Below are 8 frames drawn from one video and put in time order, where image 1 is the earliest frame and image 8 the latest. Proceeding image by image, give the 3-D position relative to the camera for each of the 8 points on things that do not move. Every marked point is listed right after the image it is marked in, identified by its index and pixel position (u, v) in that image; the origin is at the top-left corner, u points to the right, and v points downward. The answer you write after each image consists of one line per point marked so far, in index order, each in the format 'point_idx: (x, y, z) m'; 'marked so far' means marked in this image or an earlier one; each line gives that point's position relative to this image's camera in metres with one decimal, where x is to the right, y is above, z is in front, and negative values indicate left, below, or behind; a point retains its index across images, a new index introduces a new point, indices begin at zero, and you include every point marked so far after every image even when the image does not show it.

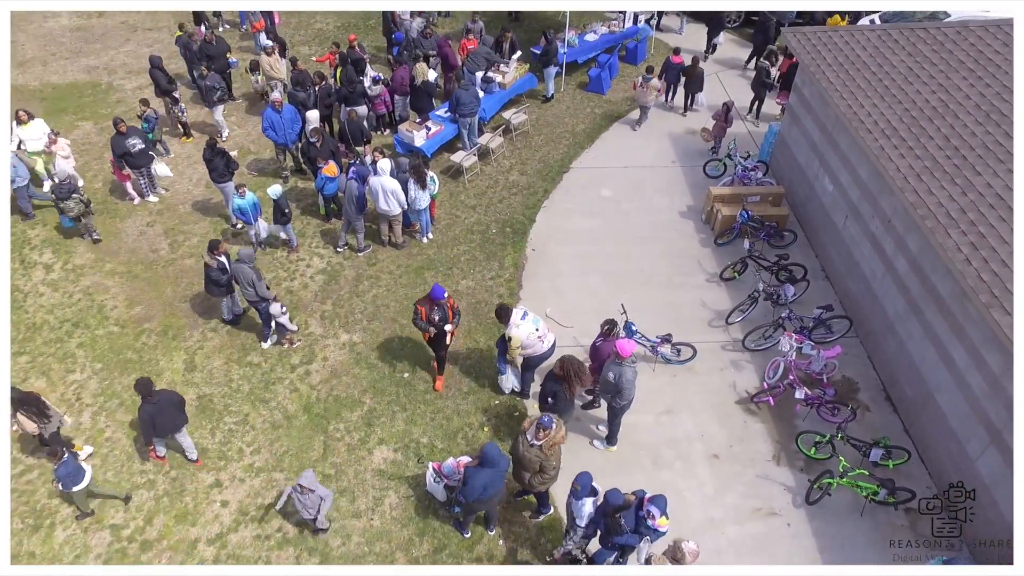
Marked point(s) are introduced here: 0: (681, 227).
0: (+2.3, +0.8, +10.5) m
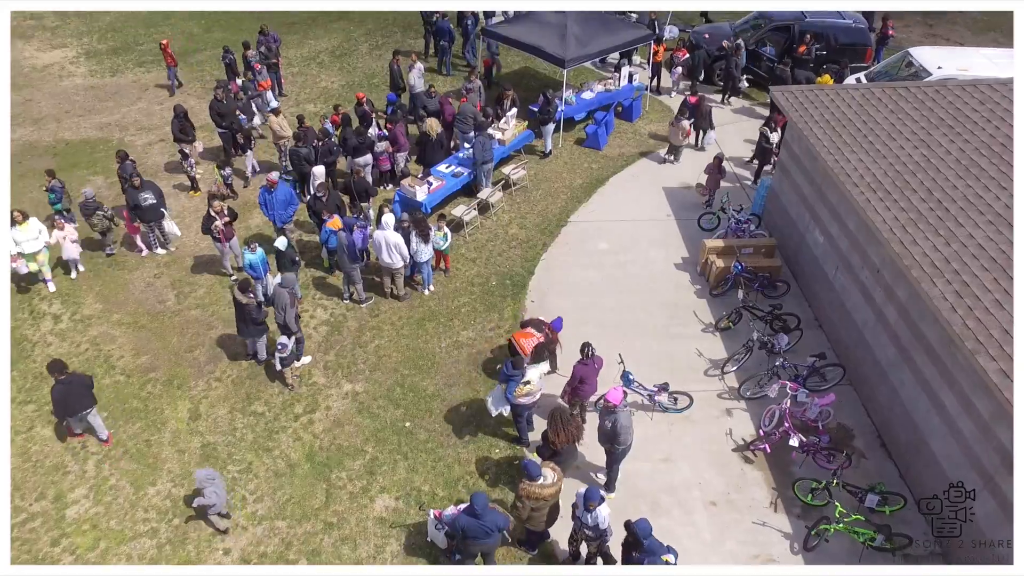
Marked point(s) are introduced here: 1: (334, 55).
0: (+2.3, +0.1, +10.8) m
1: (-4.1, +5.3, +17.4) m
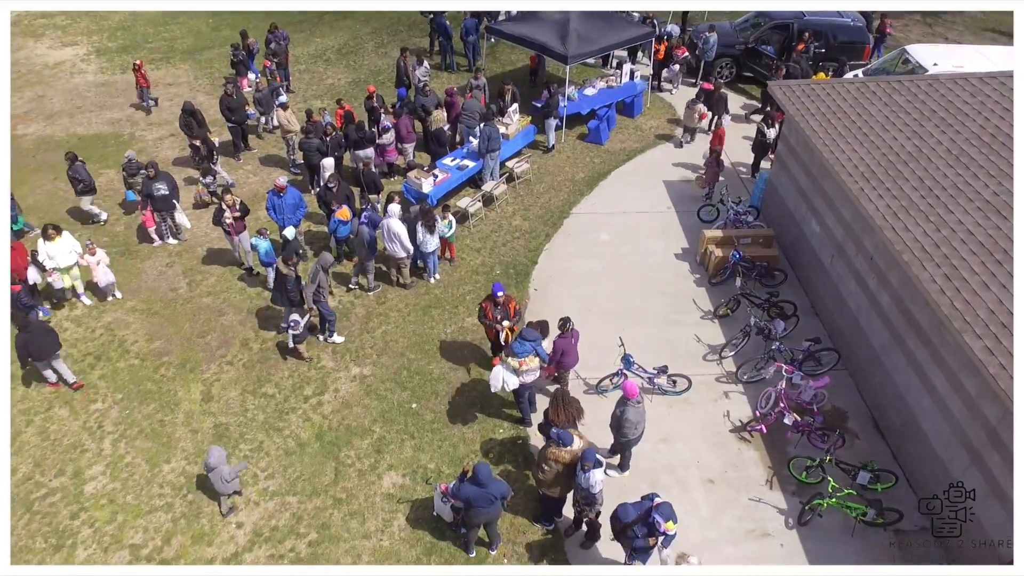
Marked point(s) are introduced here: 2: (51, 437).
0: (+2.4, +0.3, +11.0) m
1: (-4.0, +5.5, +17.7) m
2: (-5.3, -1.7, +8.7) m
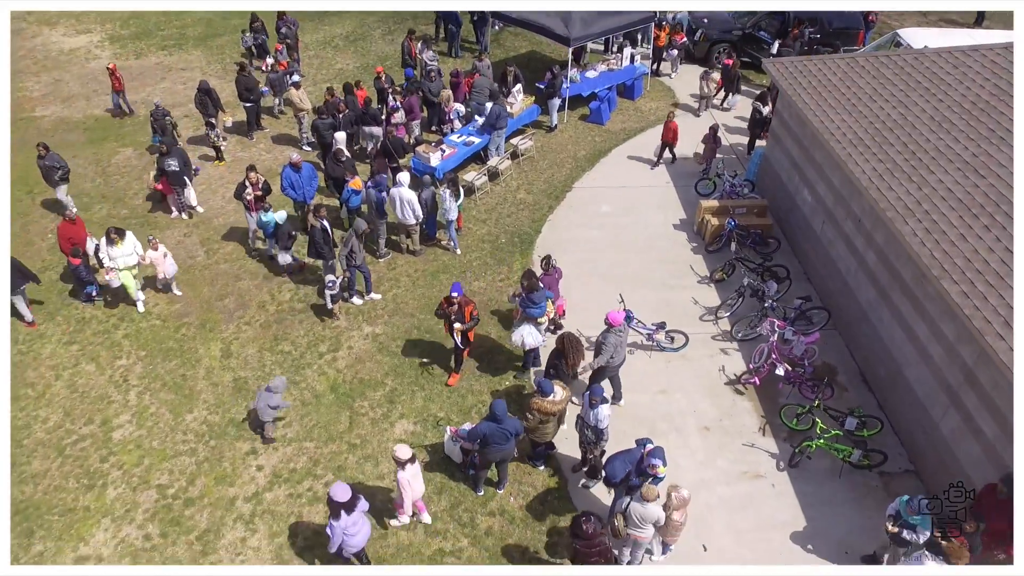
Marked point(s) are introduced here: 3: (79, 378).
0: (+2.5, +0.8, +11.5) m
1: (-3.9, +5.9, +18.1) m
2: (-5.2, -1.2, +9.2) m
3: (-5.3, -1.1, +9.3) m
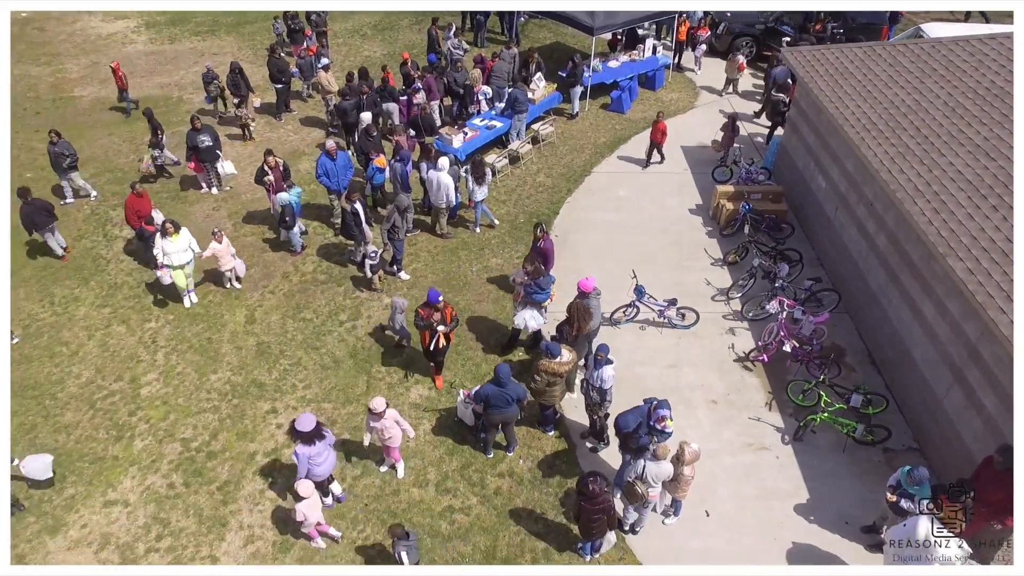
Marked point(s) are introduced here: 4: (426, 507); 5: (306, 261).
0: (+2.7, +1.0, +11.7) m
1: (-3.3, +6.3, +18.5) m
2: (-5.1, -0.8, +9.6) m
3: (-5.1, -0.6, +9.7) m
4: (-0.9, -2.2, +7.6) m
5: (-3.0, +0.4, +11.1) m
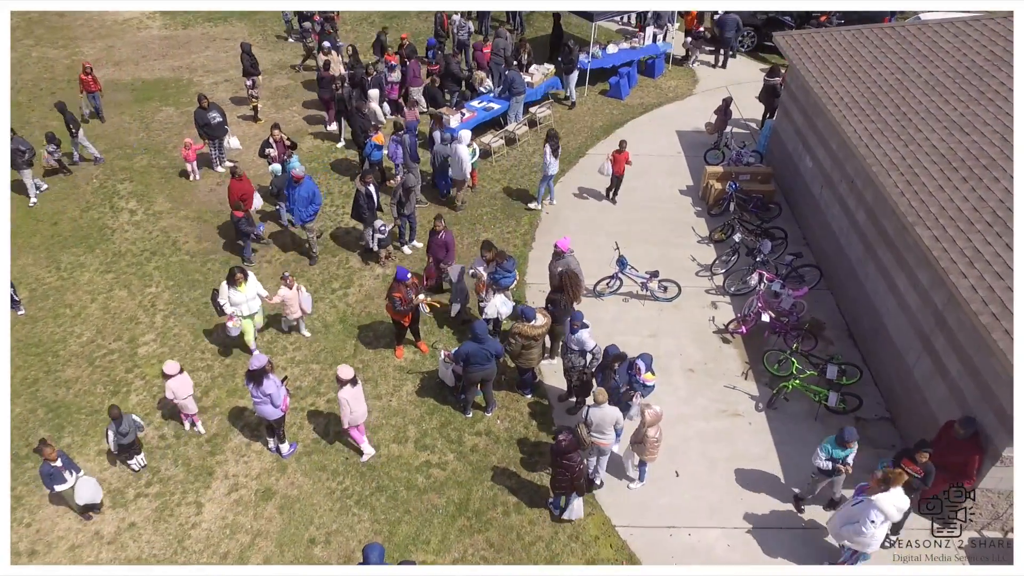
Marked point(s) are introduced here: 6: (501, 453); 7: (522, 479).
0: (+2.6, +1.3, +11.8) m
1: (-3.2, +6.7, +18.8) m
2: (-5.3, -0.3, +9.9) m
3: (-5.3, -0.2, +10.1) m
4: (-1.1, -1.8, +7.9) m
5: (-3.1, +0.8, +11.4) m
6: (-0.1, -1.7, +7.9) m
7: (+0.1, -1.9, +7.7) m
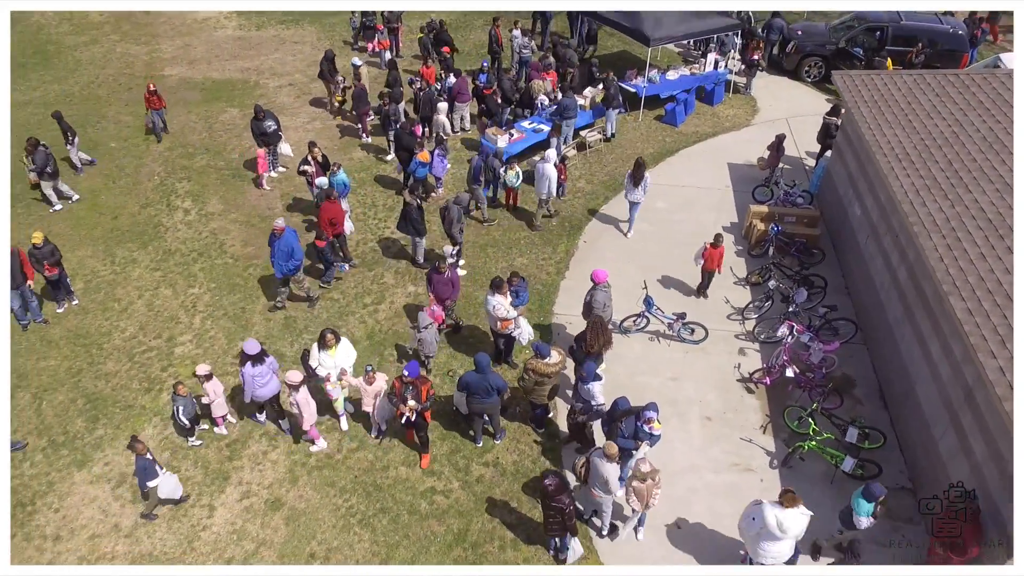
0: (+3.2, +0.7, +11.6) m
1: (-1.6, +6.6, +19.1) m
2: (-4.9, -0.3, +10.4) m
3: (-4.9, -0.2, +10.6) m
4: (-1.1, -2.1, +8.0) m
5: (-2.6, +0.7, +11.7) m
6: (-0.1, -2.1, +8.0) m
7: (+0.1, -2.3, +7.7) m
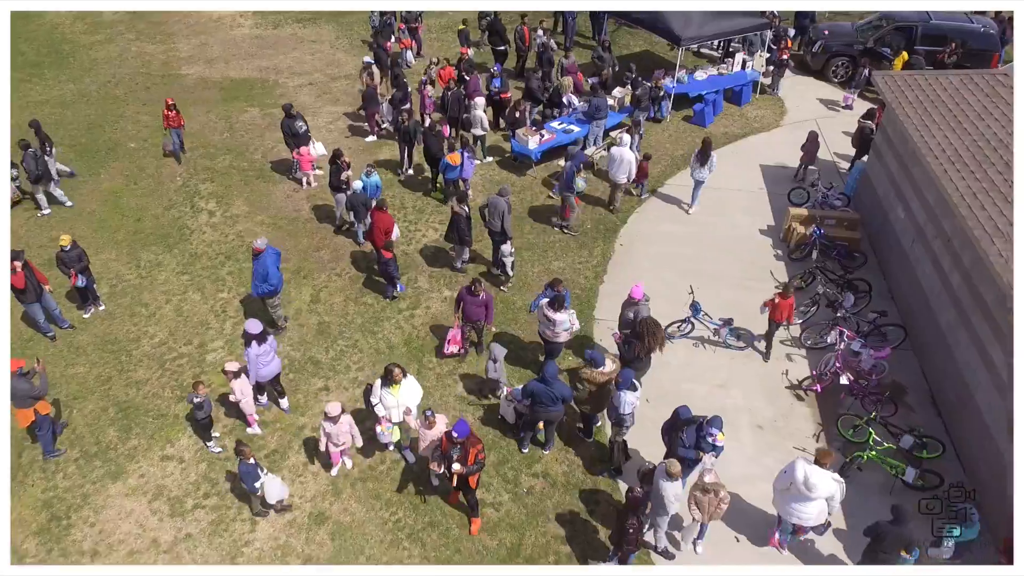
0: (+3.7, +0.7, +11.4) m
1: (-1.1, +6.5, +18.8) m
2: (-4.4, -0.3, +10.2) m
3: (-4.4, -0.2, +10.3) m
4: (-0.6, -2.1, +7.8) m
5: (-2.1, +0.6, +11.5) m
6: (+0.5, -2.2, +7.8) m
7: (+0.6, -2.4, +7.5) m
